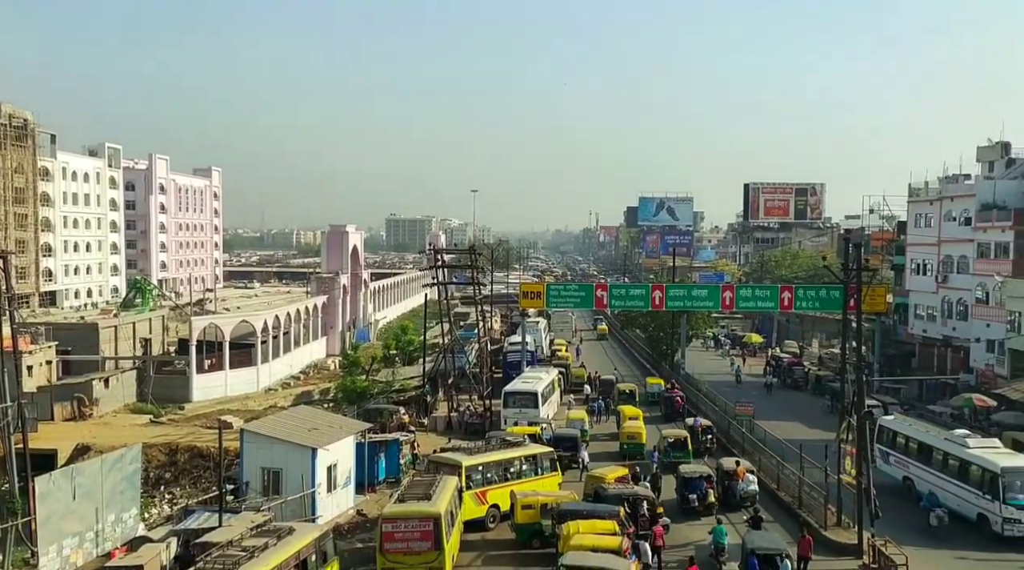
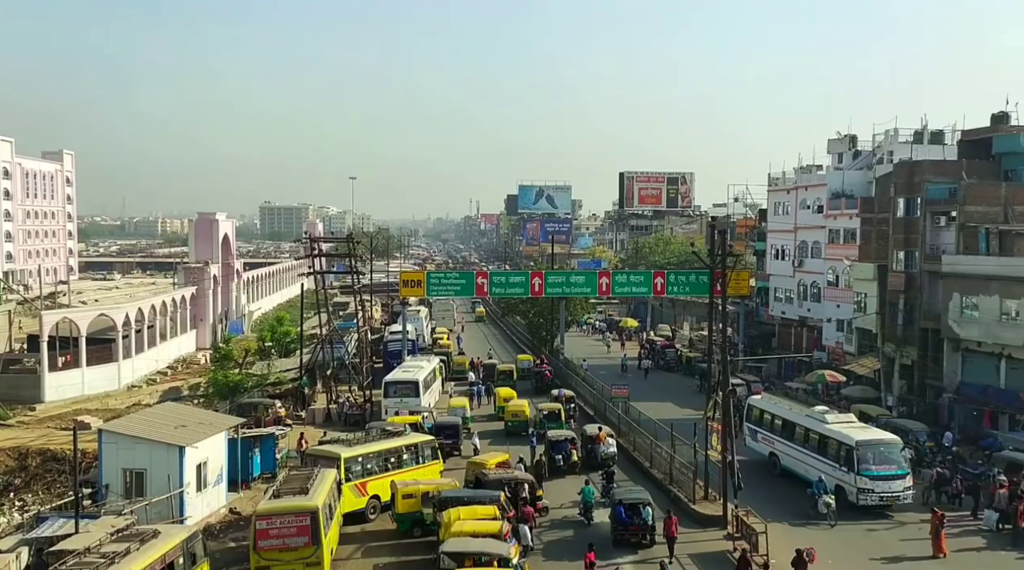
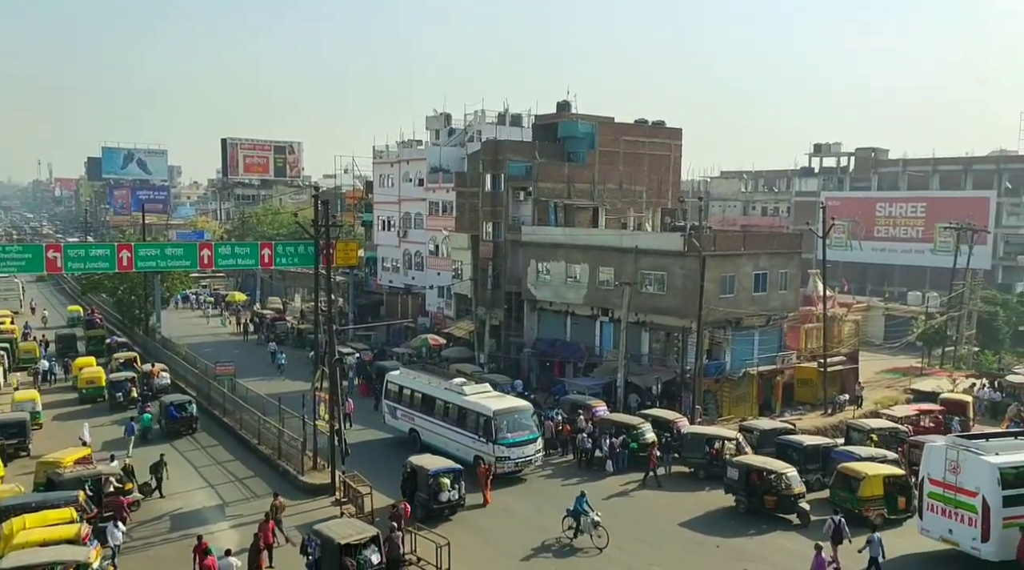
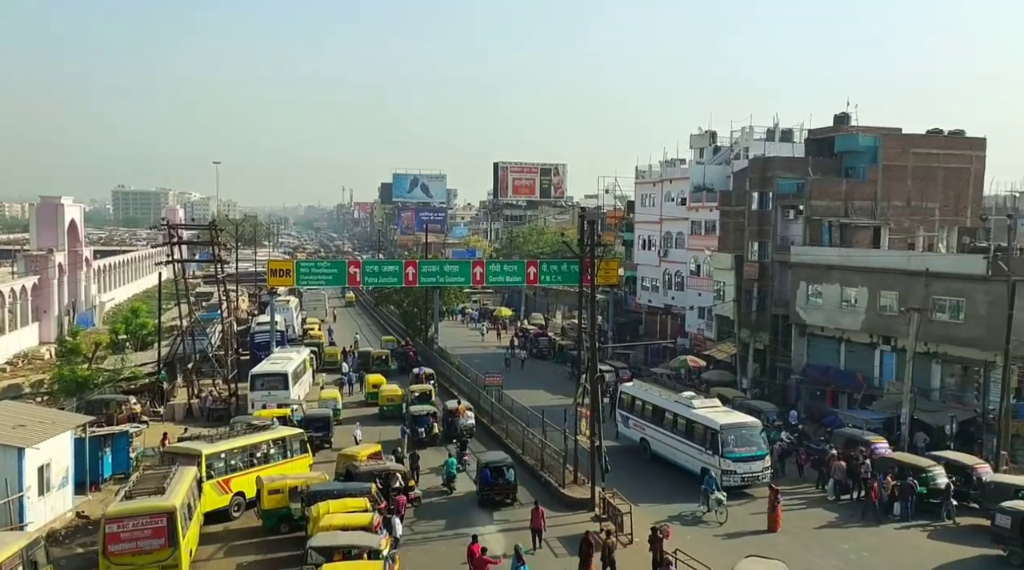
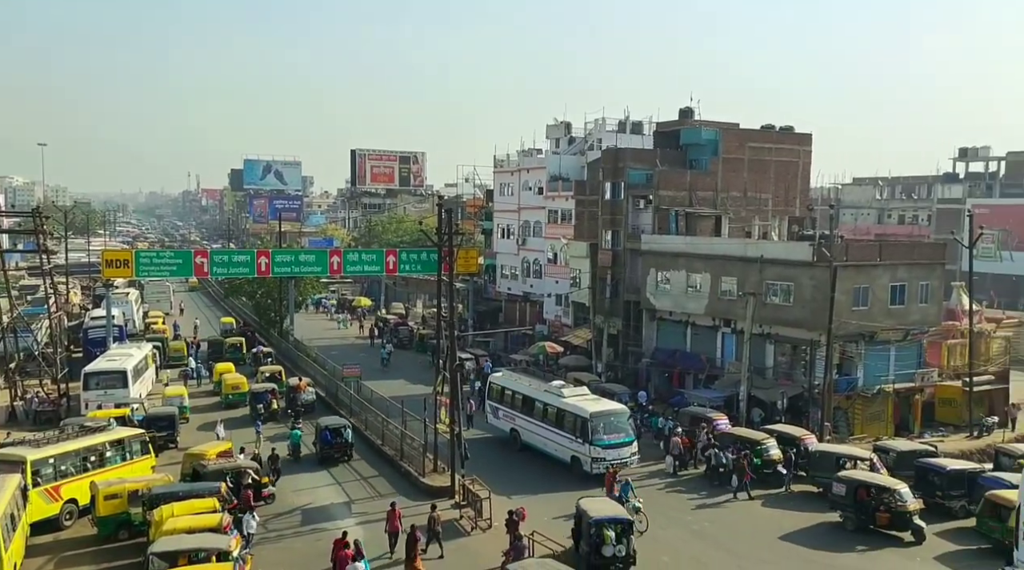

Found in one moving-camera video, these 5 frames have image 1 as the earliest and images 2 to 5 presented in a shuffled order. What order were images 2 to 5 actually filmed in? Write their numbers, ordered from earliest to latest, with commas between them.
2, 4, 5, 3
